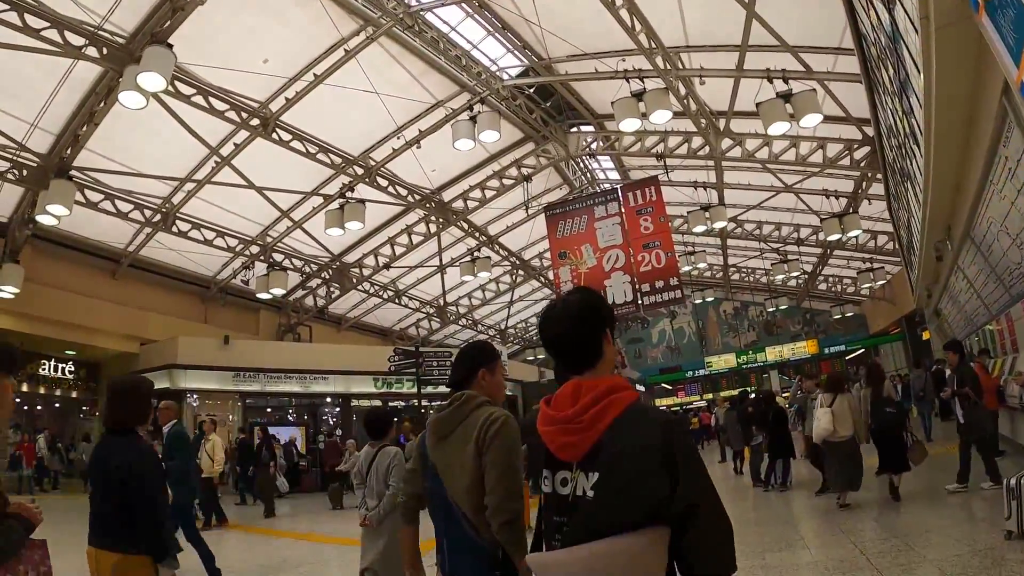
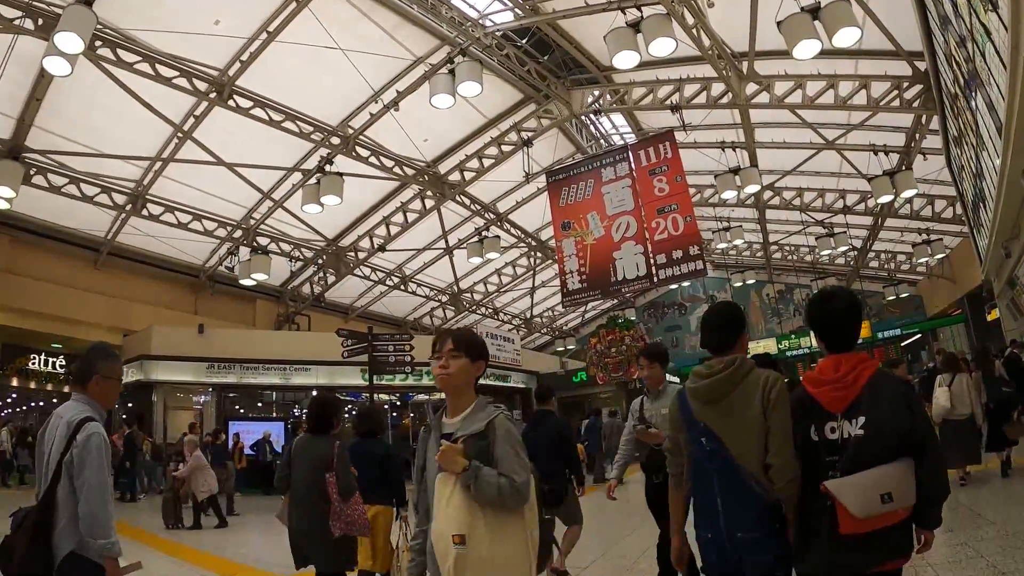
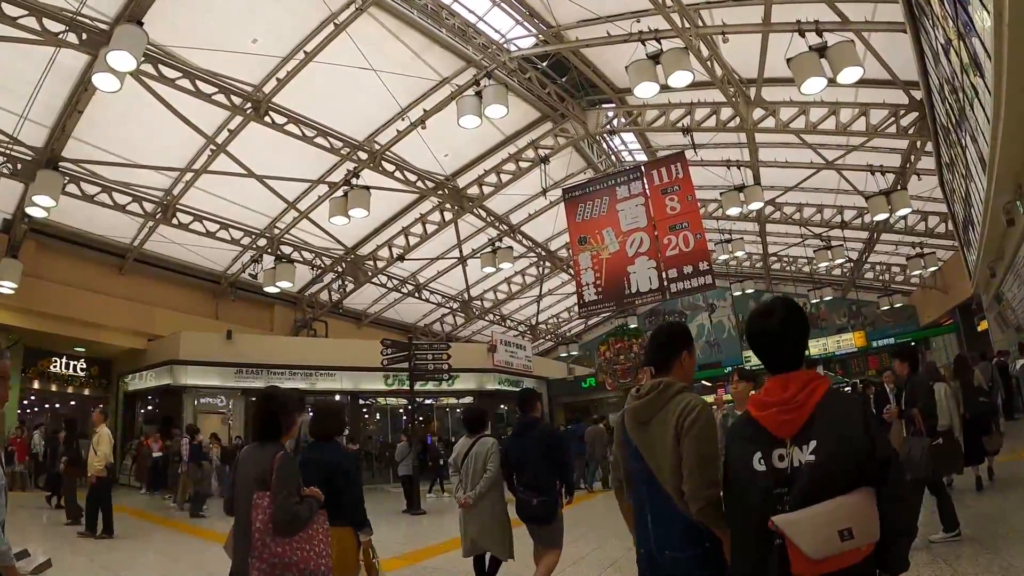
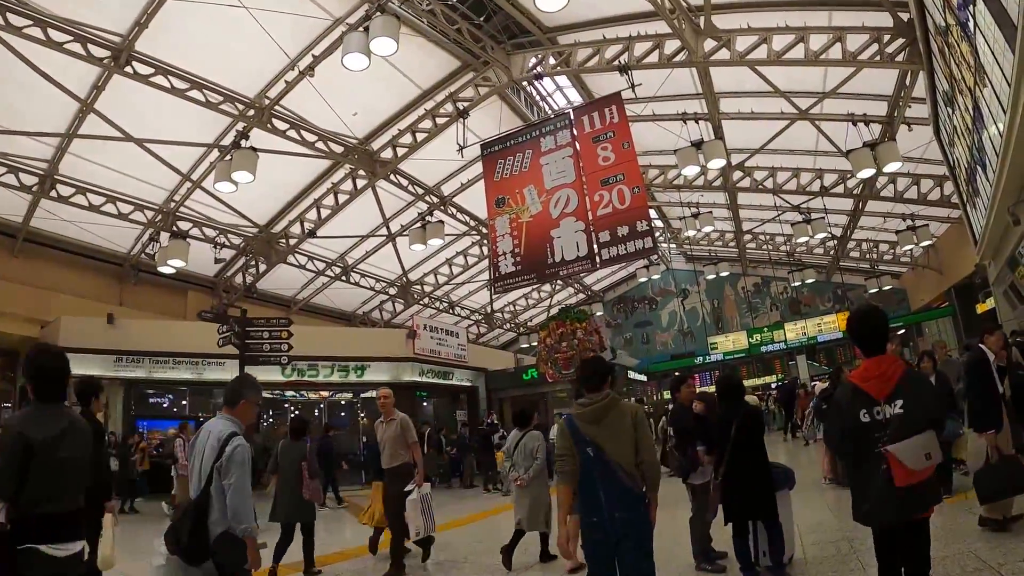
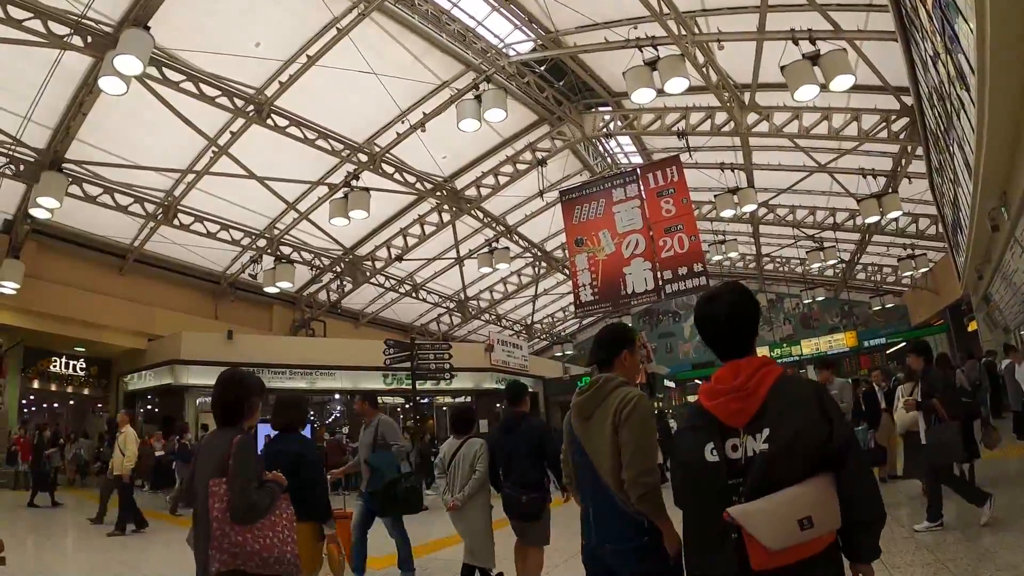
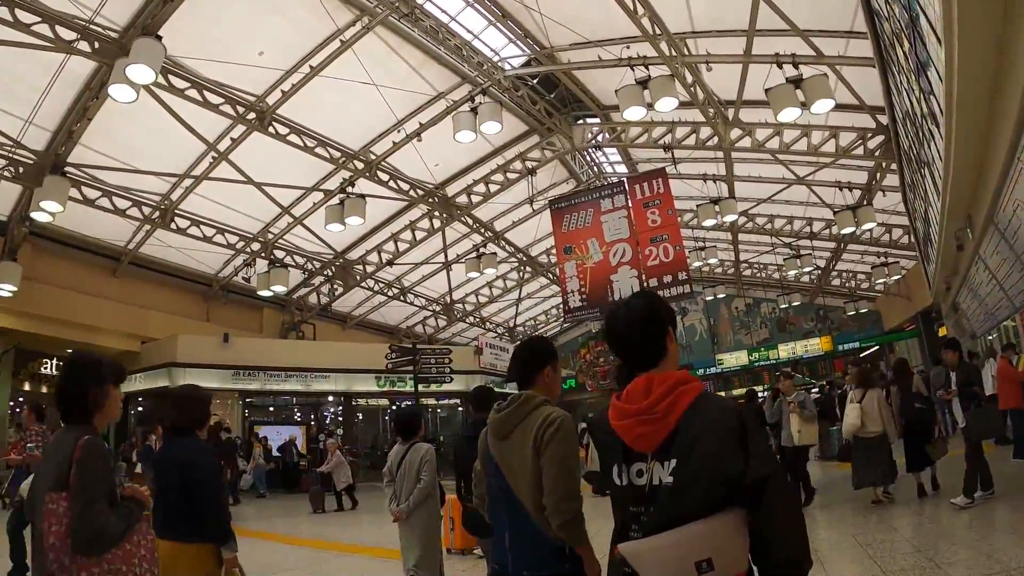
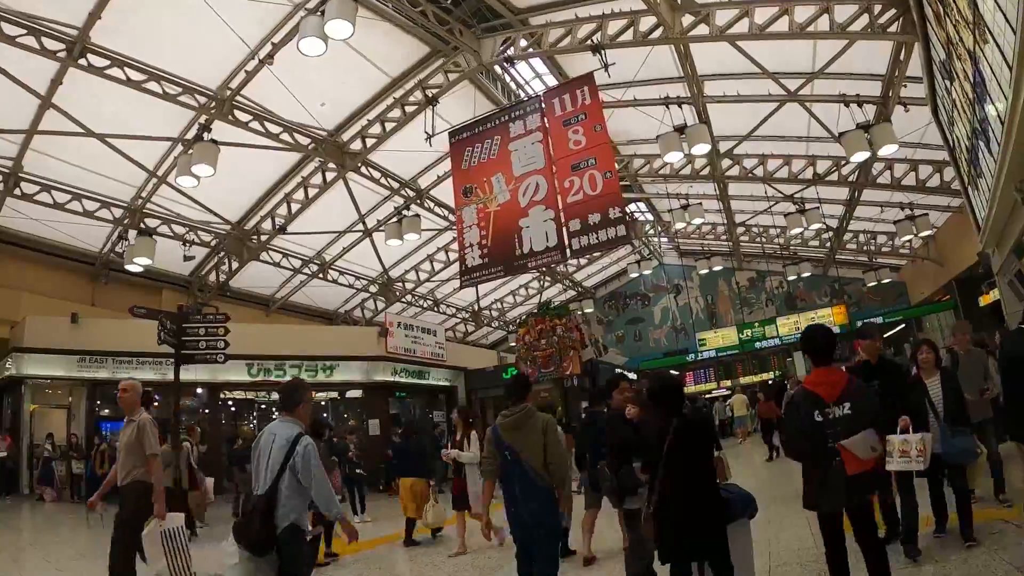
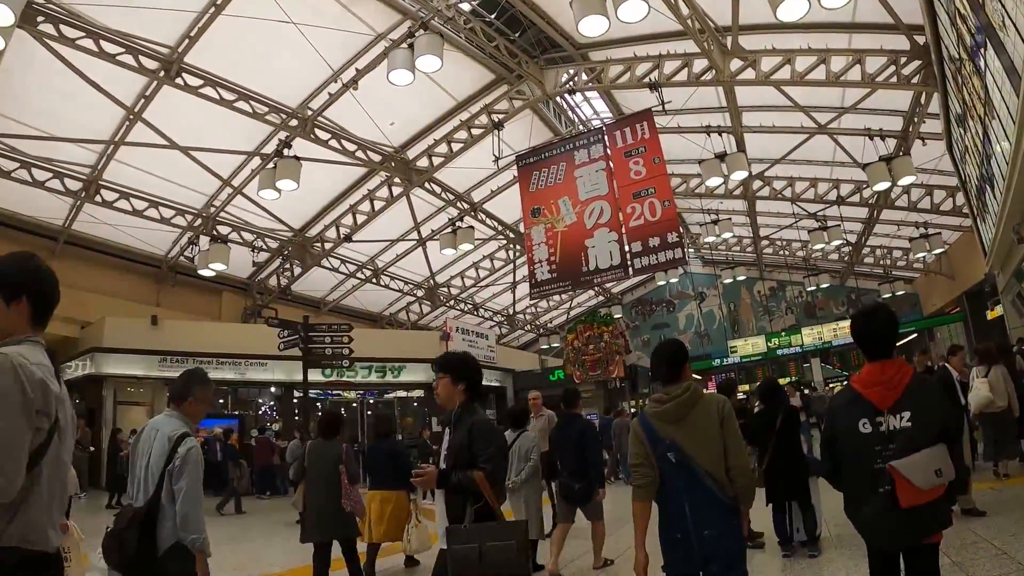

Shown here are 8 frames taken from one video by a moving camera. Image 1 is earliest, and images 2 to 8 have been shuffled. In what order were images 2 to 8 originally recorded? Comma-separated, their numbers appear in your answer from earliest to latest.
6, 5, 3, 2, 8, 4, 7
